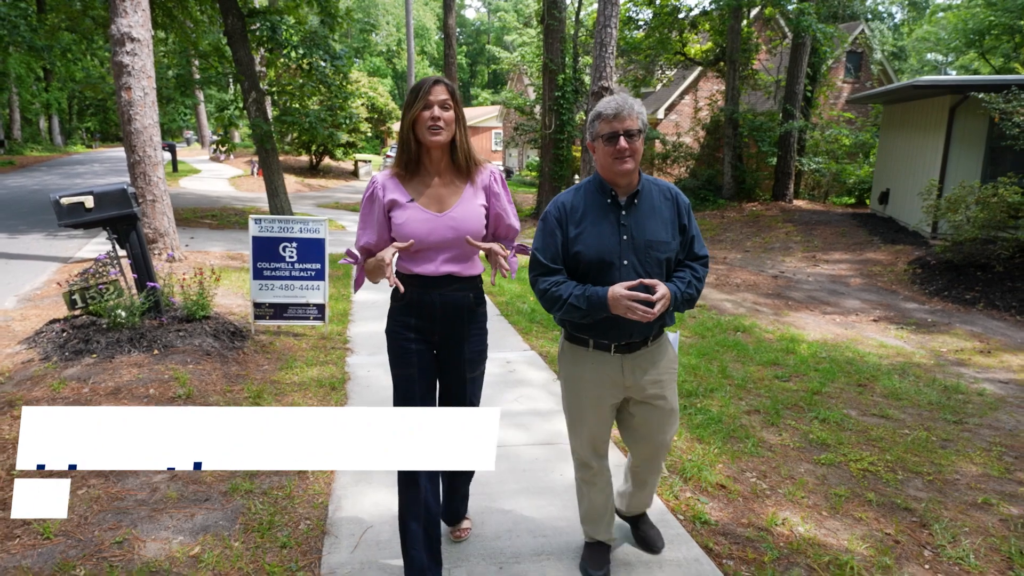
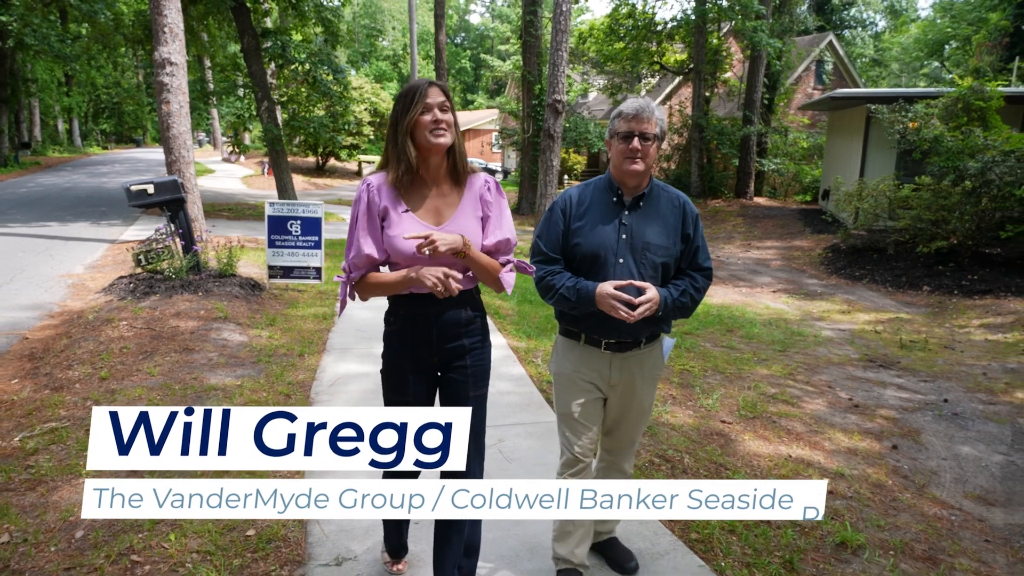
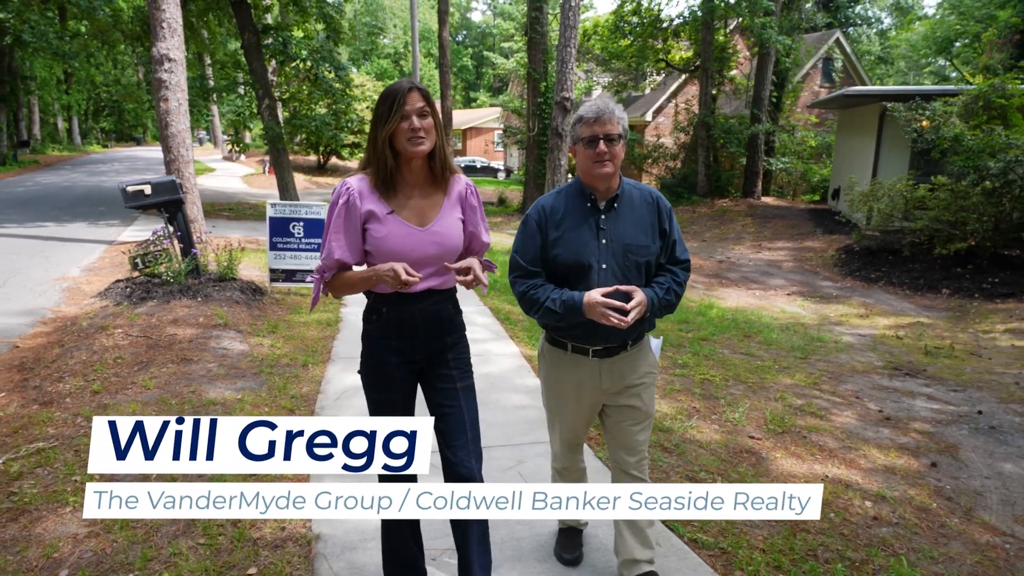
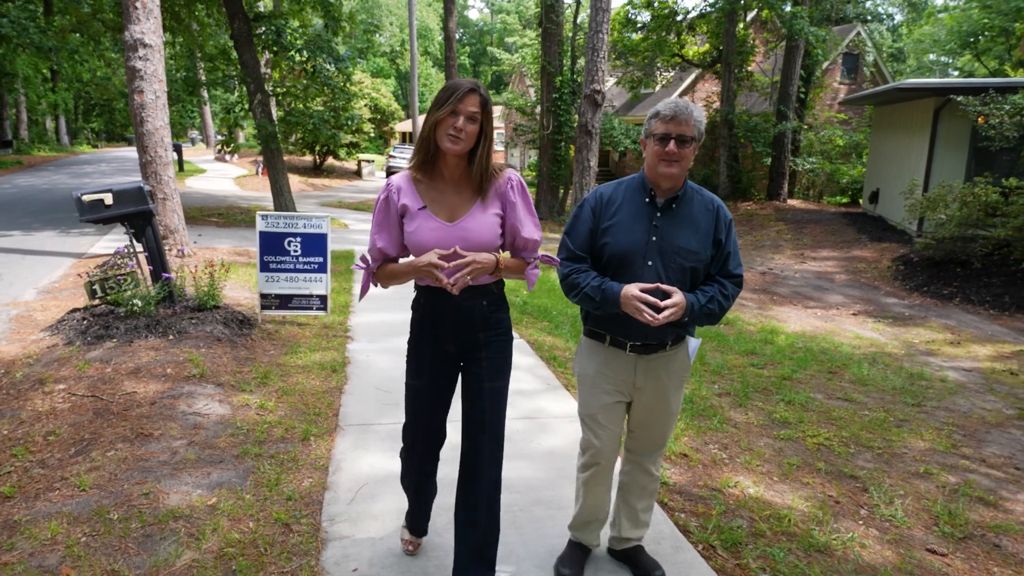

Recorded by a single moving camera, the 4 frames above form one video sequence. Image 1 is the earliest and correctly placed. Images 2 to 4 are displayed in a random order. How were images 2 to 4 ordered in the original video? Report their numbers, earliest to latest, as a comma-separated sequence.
4, 3, 2
